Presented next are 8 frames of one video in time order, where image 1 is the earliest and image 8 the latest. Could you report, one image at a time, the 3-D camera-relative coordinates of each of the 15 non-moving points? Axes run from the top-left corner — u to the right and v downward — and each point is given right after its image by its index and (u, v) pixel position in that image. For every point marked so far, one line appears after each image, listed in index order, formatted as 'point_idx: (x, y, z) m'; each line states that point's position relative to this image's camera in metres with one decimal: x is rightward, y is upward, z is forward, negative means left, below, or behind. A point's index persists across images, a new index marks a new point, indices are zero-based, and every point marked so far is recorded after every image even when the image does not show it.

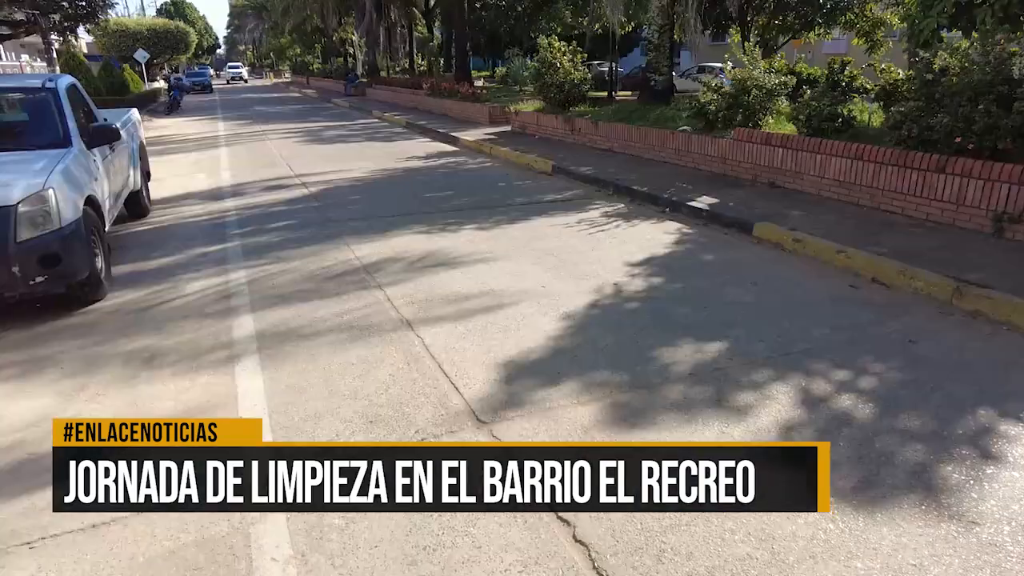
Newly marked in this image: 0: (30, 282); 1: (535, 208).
0: (-3.8, 0.0, +5.1) m
1: (+0.3, +1.1, +9.4) m
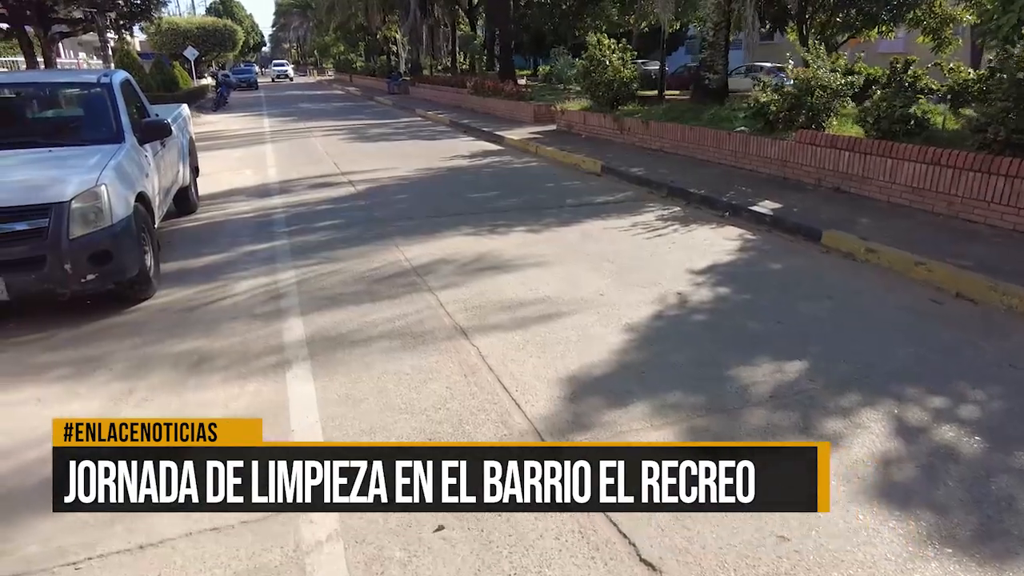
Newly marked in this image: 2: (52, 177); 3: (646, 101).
0: (-3.3, +0.1, +5.0) m
1: (+1.0, +1.1, +9.1) m
2: (-3.6, +0.9, +5.1) m
3: (+3.4, +4.6, +16.3) m
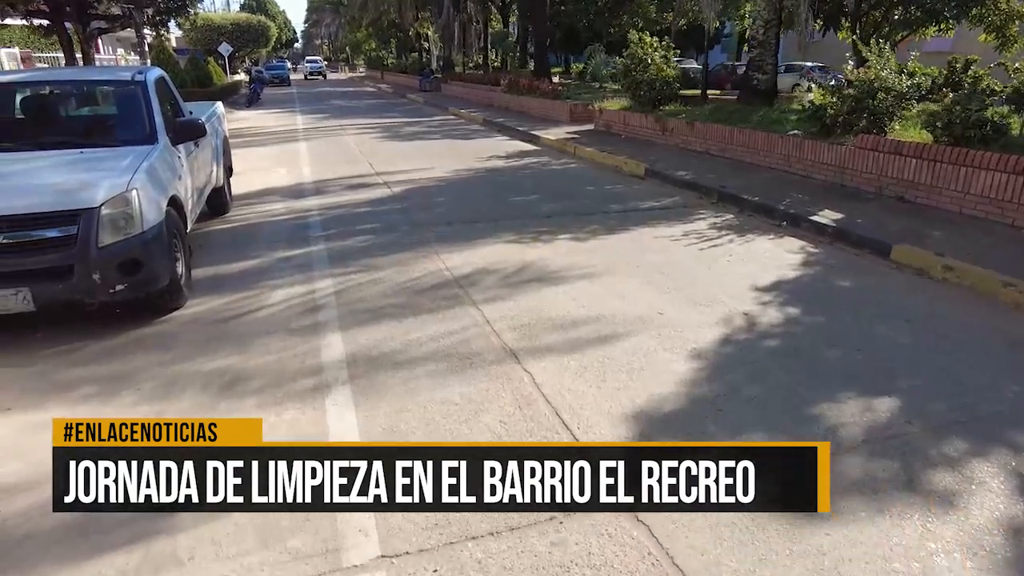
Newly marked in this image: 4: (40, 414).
0: (-2.9, 0.0, +4.7) m
1: (+1.6, +0.9, +8.7) m
2: (-3.1, +0.8, +4.8) m
3: (+4.3, +4.5, +15.8) m
4: (-2.9, -0.8, +4.0) m
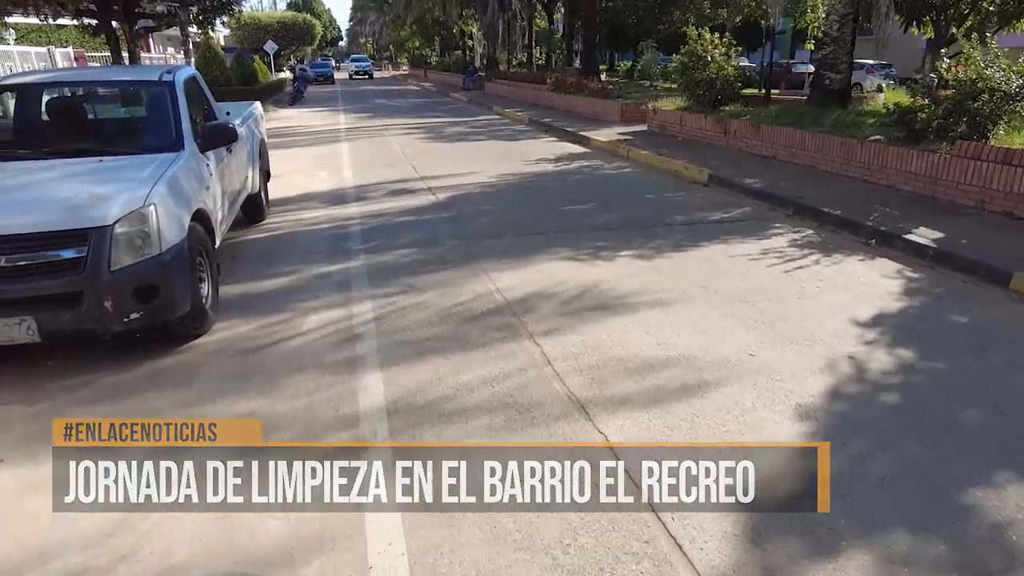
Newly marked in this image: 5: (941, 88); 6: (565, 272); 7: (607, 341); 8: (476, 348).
0: (-2.5, -0.2, +4.2) m
1: (+2.3, +0.7, +7.8) m
2: (-2.7, +0.6, +4.3) m
3: (+5.4, +4.2, +14.8) m
4: (-2.5, -0.9, +3.5) m
5: (+6.0, +2.8, +9.1) m
6: (+0.5, +0.2, +6.3) m
7: (+0.7, -0.4, +4.7) m
8: (-0.3, -0.4, +4.6) m
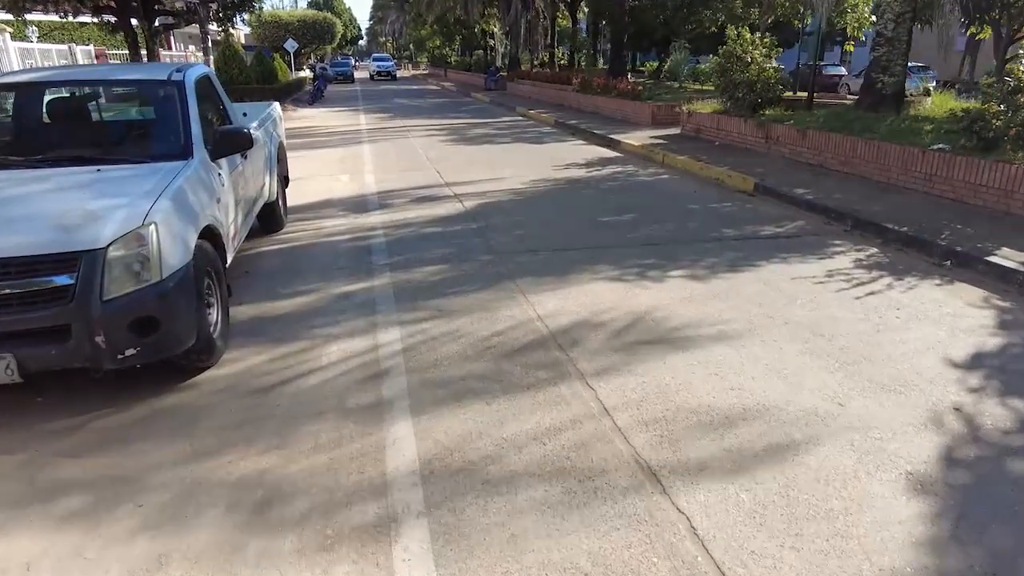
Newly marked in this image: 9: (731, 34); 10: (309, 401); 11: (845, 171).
0: (-2.2, -0.4, +3.6) m
1: (+2.6, +0.4, +7.2) m
2: (-2.4, +0.4, +3.7) m
3: (+6.0, +3.9, +14.0) m
4: (-2.2, -1.1, +2.9) m
5: (+6.4, +2.5, +8.4) m
6: (+0.9, -0.1, +5.7) m
7: (+1.0, -0.6, +4.1) m
8: (0.0, -0.6, +4.0) m
9: (+4.8, +5.6, +14.4) m
10: (-1.2, -0.7, +4.0) m
11: (+5.3, +1.9, +10.4) m
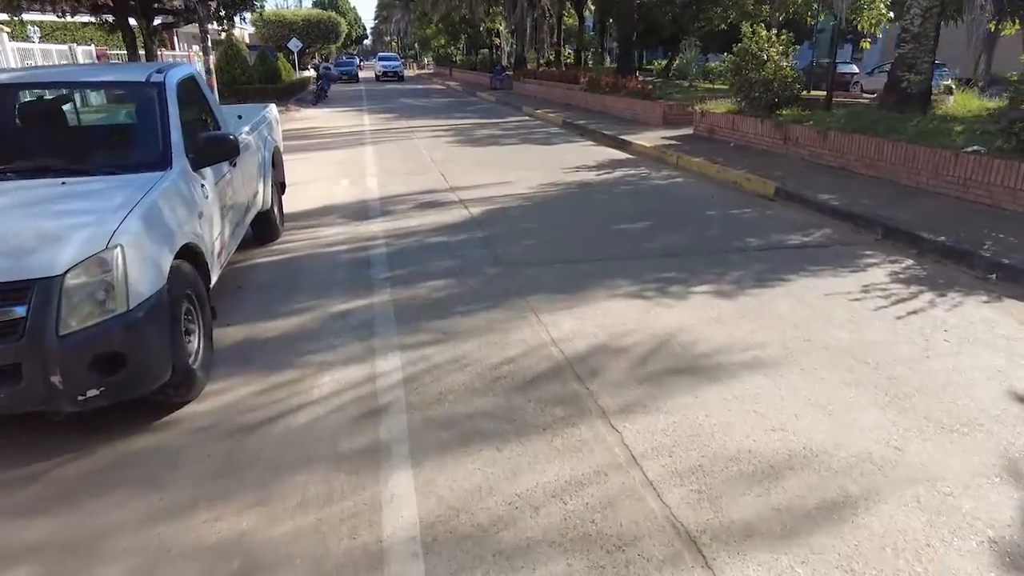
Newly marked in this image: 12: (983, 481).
0: (-2.1, -0.5, +3.2) m
1: (+2.7, +0.3, +6.7) m
2: (-2.3, +0.3, +3.3) m
3: (+6.2, +3.8, +13.5) m
4: (-2.2, -1.3, +2.5) m
5: (+6.5, +2.3, +7.8) m
6: (+0.9, -0.2, +5.2) m
7: (+1.1, -0.8, +3.6) m
8: (+0.1, -0.8, +3.5) m
9: (+4.9, +5.4, +13.9) m
10: (-1.2, -0.8, +3.6) m
11: (+5.4, +1.7, +9.9) m
12: (+2.3, -0.9, +3.2) m
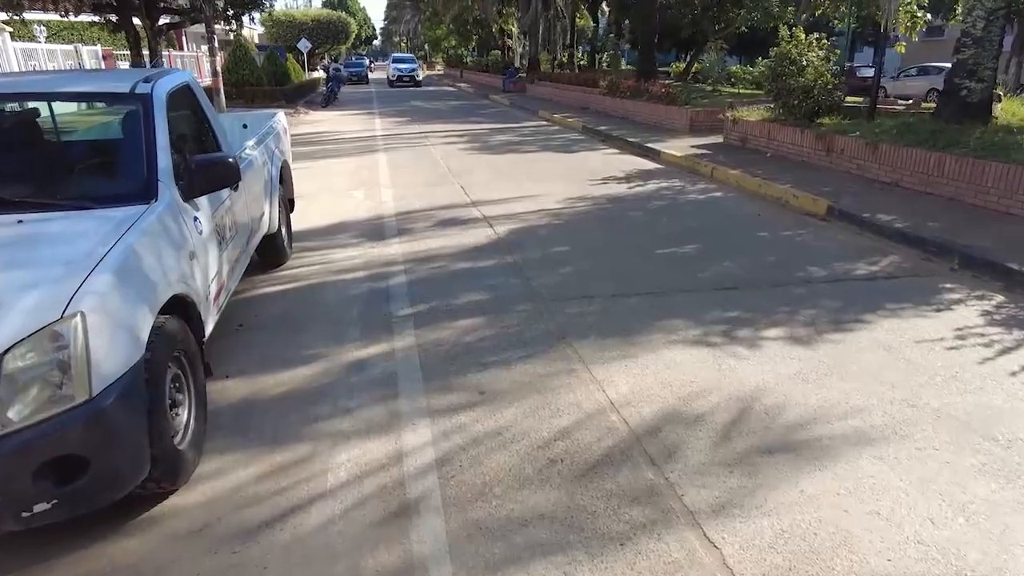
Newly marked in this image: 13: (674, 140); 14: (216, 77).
0: (-1.8, -0.8, +2.5) m
1: (+3.1, -0.1, +5.9) m
2: (-2.0, 0.0, +2.5) m
3: (+6.6, +3.4, +12.7) m
4: (-1.9, -1.6, +1.7) m
5: (+6.9, +2.0, +7.0) m
6: (+1.3, -0.5, +4.4) m
7: (+1.4, -1.1, +2.8) m
8: (+0.4, -1.1, +2.8) m
9: (+5.4, +5.0, +13.1) m
10: (-0.9, -1.1, +2.8) m
11: (+5.8, +1.3, +9.1) m
12: (+2.6, -1.3, +2.4) m
13: (+3.6, +3.3, +14.8) m
14: (-8.4, +6.0, +18.6) m
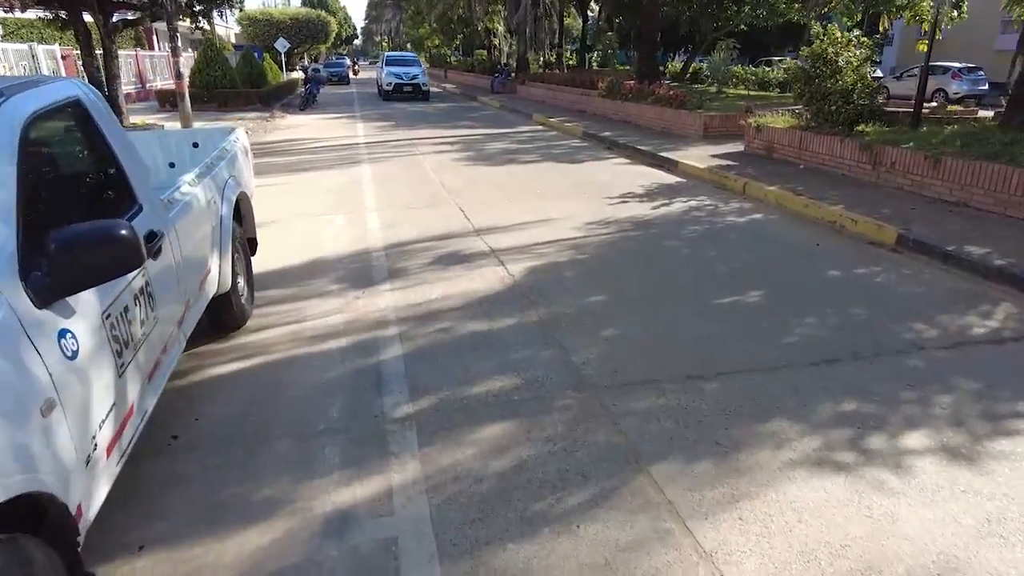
0: (-1.5, -1.4, +0.9) m
1: (+3.3, -0.6, +4.5) m
2: (-1.7, -0.6, +1.0) m
3: (+6.6, +2.9, +11.4) m
4: (-1.6, -2.1, +0.2) m
5: (+7.1, +1.5, +5.7) m
6: (+1.5, -1.1, +3.0) m
7: (+1.7, -1.6, +1.4) m
8: (+0.7, -1.6, +1.3) m
9: (+5.4, +4.6, +11.7) m
10: (-0.6, -1.7, +1.3) m
11: (+5.9, +0.9, +7.7) m
12: (+2.9, -1.8, +1.0) m
13: (+3.6, +2.9, +13.5) m
14: (-8.6, +5.4, +17.0) m
